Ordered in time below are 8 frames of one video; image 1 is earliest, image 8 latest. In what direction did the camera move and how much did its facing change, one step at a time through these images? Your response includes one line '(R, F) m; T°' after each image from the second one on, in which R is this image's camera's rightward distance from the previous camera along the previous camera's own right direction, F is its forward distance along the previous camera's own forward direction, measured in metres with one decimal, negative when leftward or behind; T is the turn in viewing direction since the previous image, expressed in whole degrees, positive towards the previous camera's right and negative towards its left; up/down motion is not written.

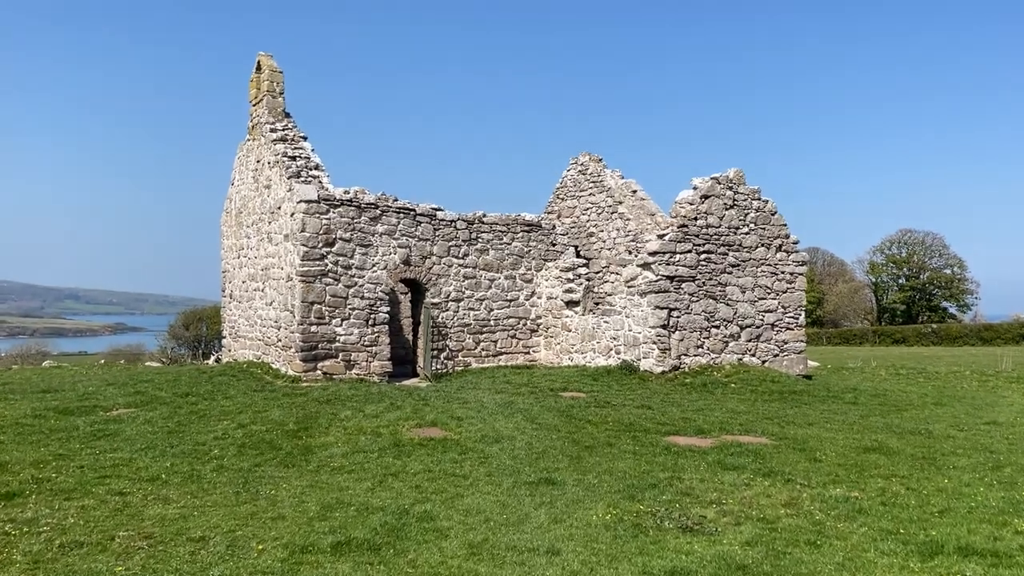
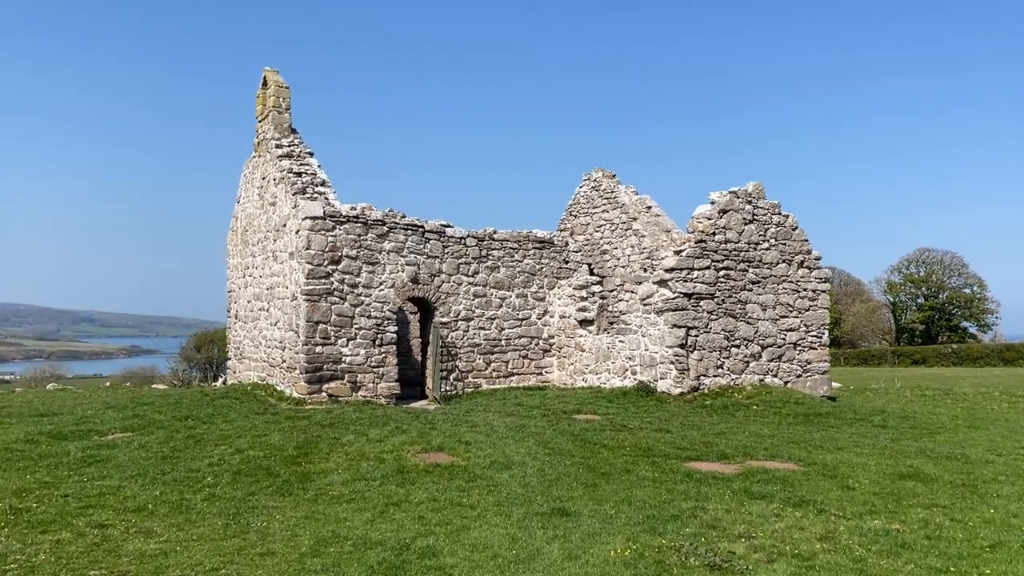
(0.0, +0.5) m; -1°
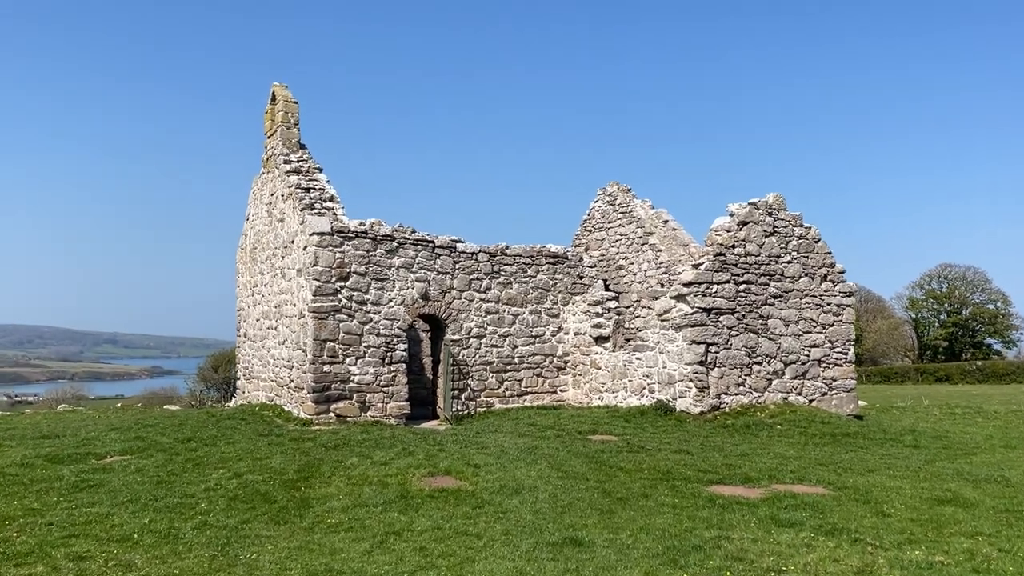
(+0.1, +0.5) m; -1°
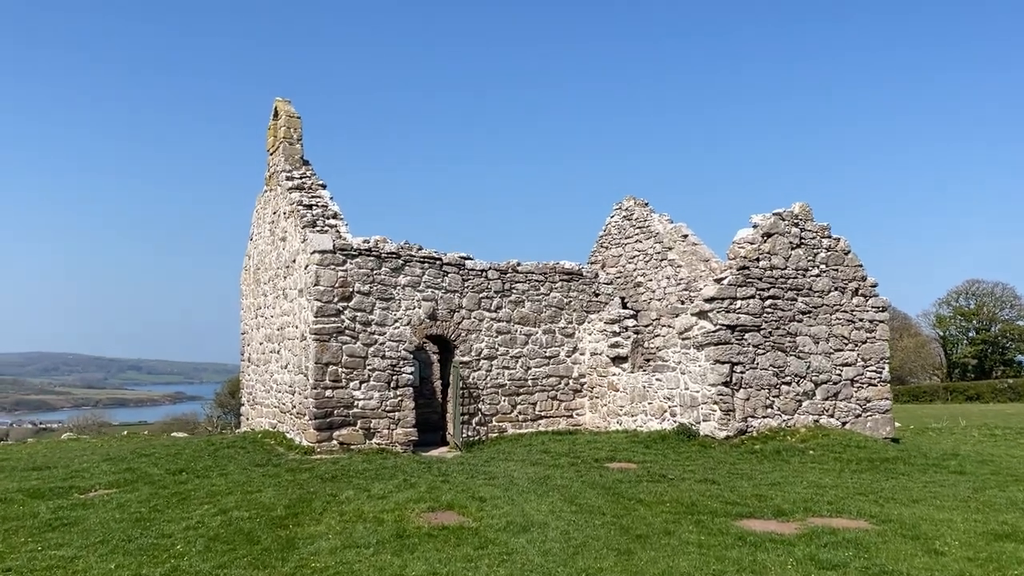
(+0.2, +0.8) m; -1°
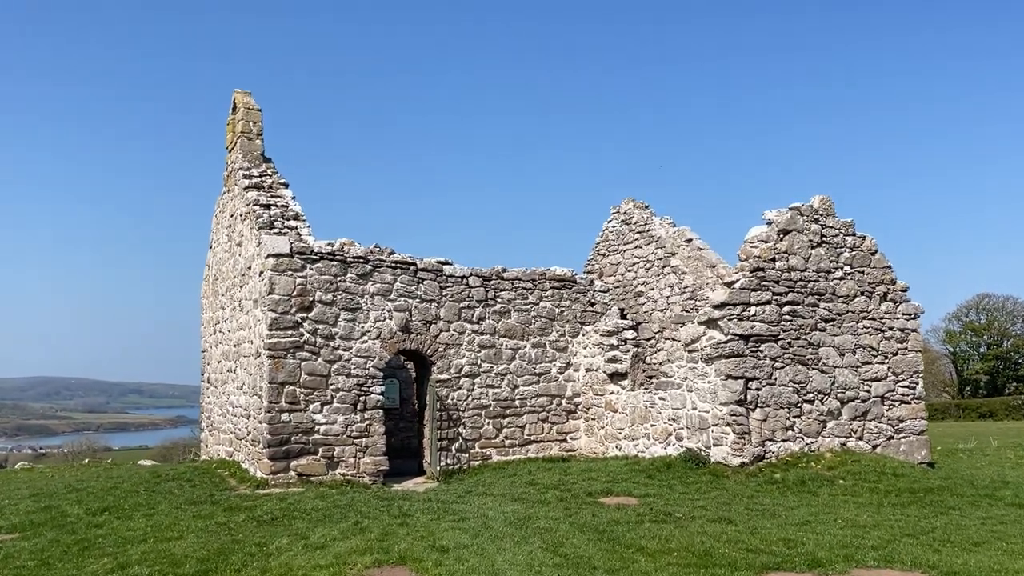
(+0.3, +1.7) m; 0°
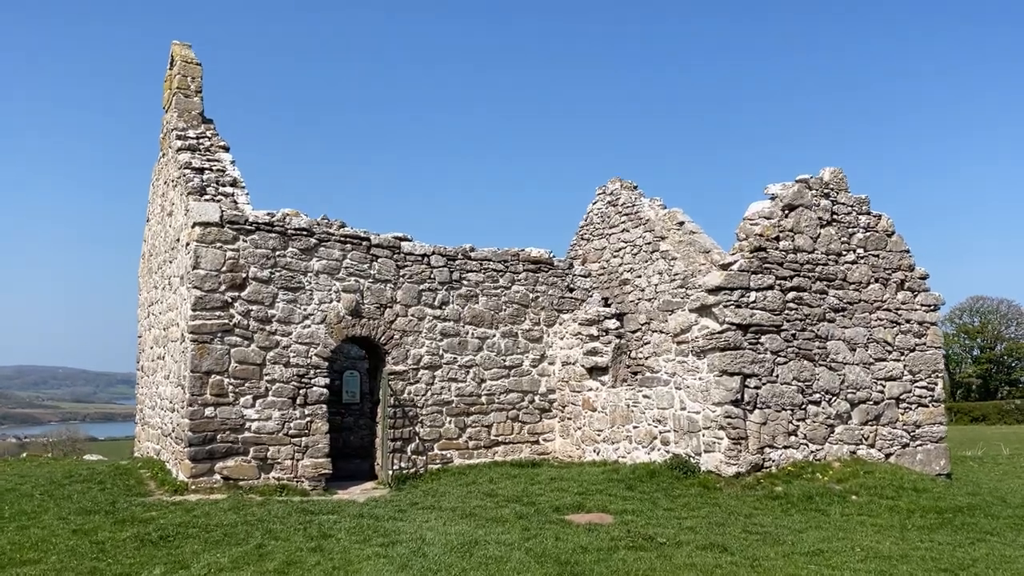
(+0.4, +1.6) m; +1°
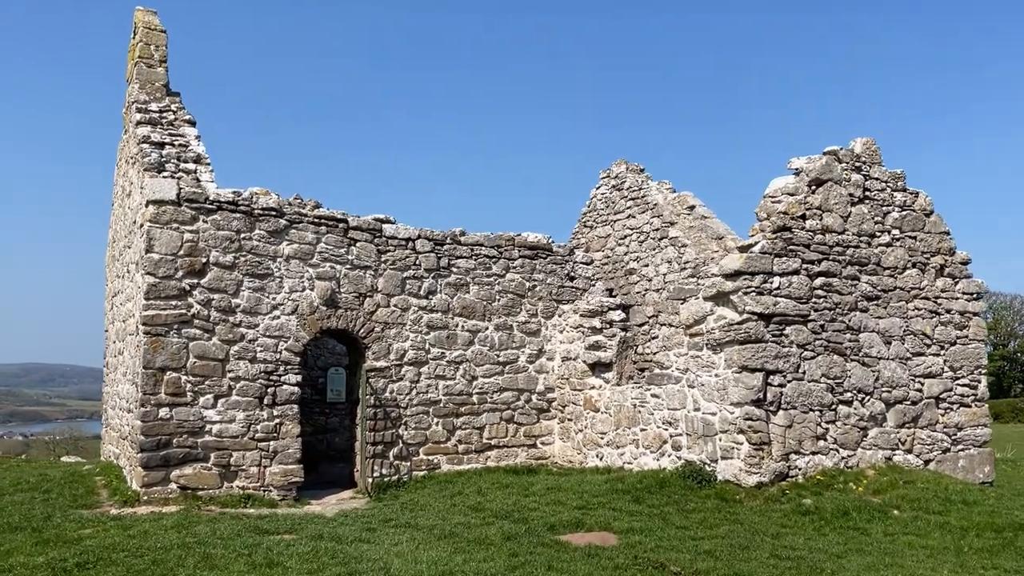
(+0.2, +1.2) m; 0°
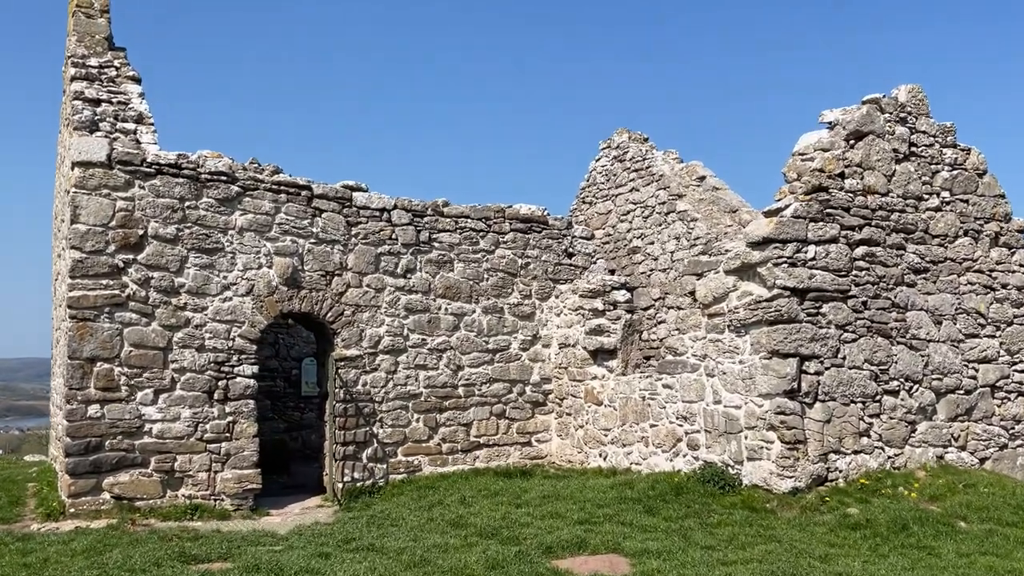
(+0.1, +1.4) m; 0°
